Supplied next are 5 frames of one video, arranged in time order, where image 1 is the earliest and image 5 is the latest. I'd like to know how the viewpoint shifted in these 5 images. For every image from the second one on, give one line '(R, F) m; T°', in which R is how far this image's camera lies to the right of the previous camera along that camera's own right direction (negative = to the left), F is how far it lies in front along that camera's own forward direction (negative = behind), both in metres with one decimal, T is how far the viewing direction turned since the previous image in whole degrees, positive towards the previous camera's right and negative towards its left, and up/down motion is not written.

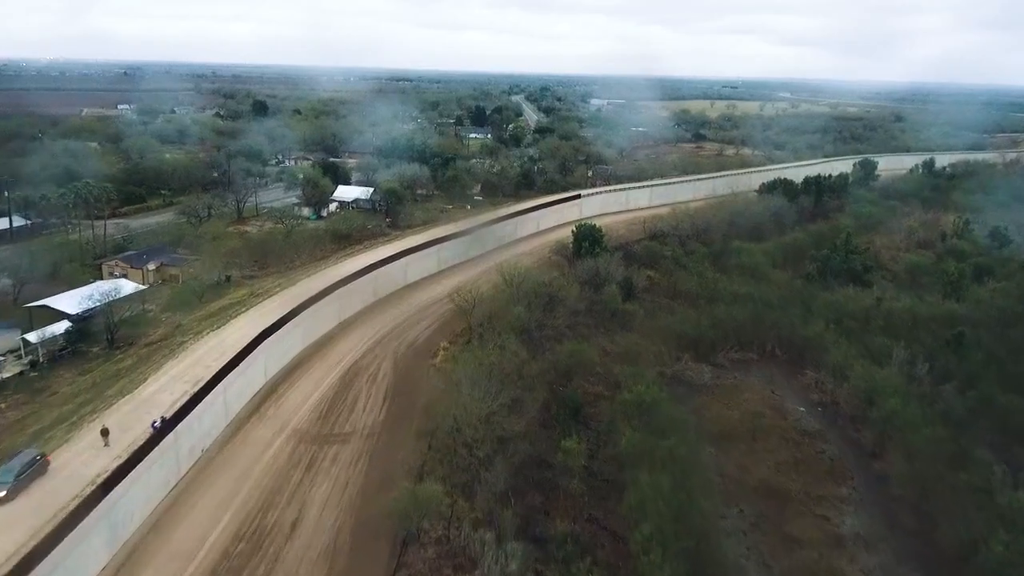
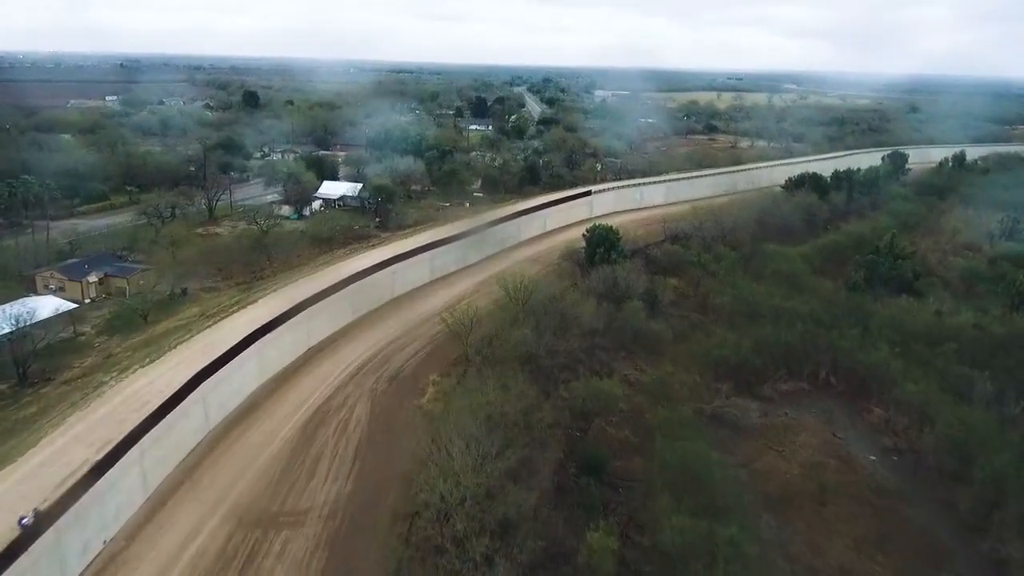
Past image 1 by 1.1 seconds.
(-0.1, +3.2) m; 0°
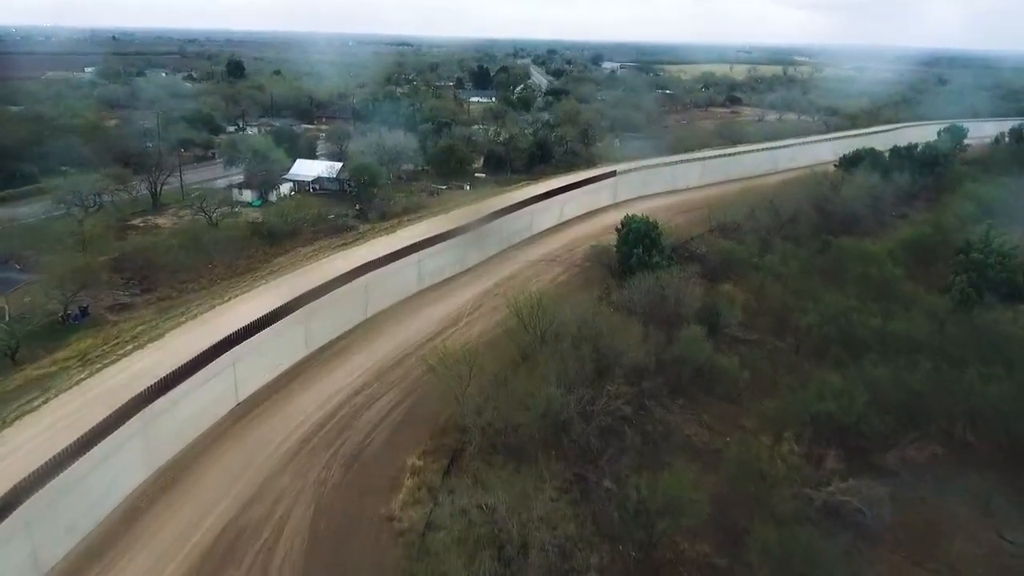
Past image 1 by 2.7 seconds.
(-0.2, +4.8) m; 0°
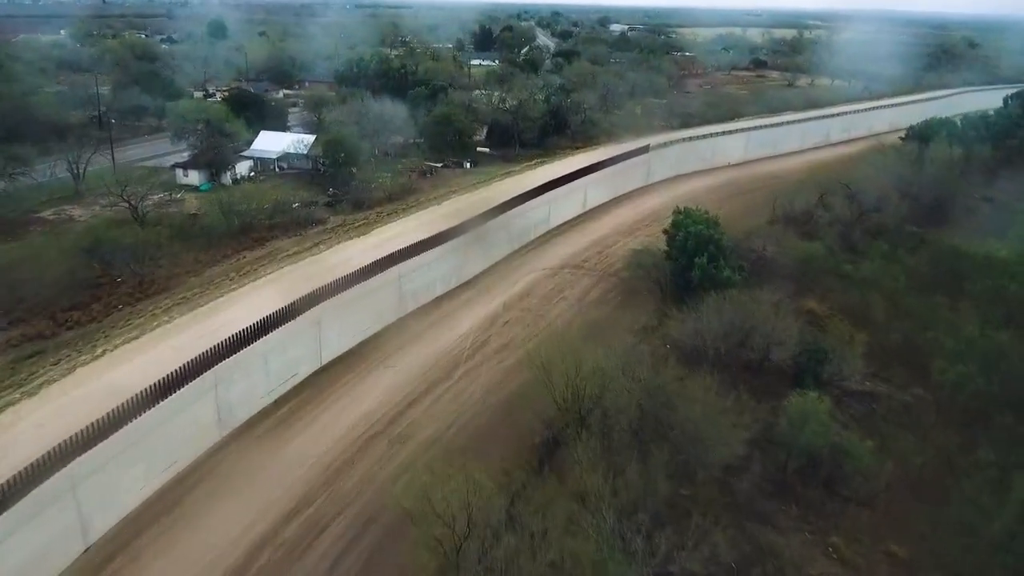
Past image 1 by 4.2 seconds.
(-0.2, +4.3) m; 0°
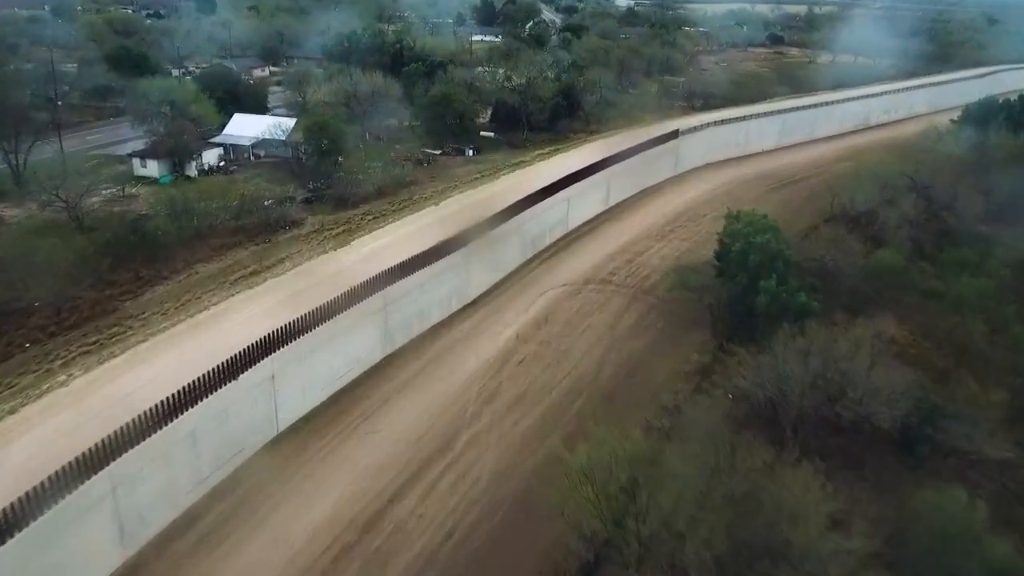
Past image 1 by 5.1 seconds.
(-0.2, +2.5) m; 0°
